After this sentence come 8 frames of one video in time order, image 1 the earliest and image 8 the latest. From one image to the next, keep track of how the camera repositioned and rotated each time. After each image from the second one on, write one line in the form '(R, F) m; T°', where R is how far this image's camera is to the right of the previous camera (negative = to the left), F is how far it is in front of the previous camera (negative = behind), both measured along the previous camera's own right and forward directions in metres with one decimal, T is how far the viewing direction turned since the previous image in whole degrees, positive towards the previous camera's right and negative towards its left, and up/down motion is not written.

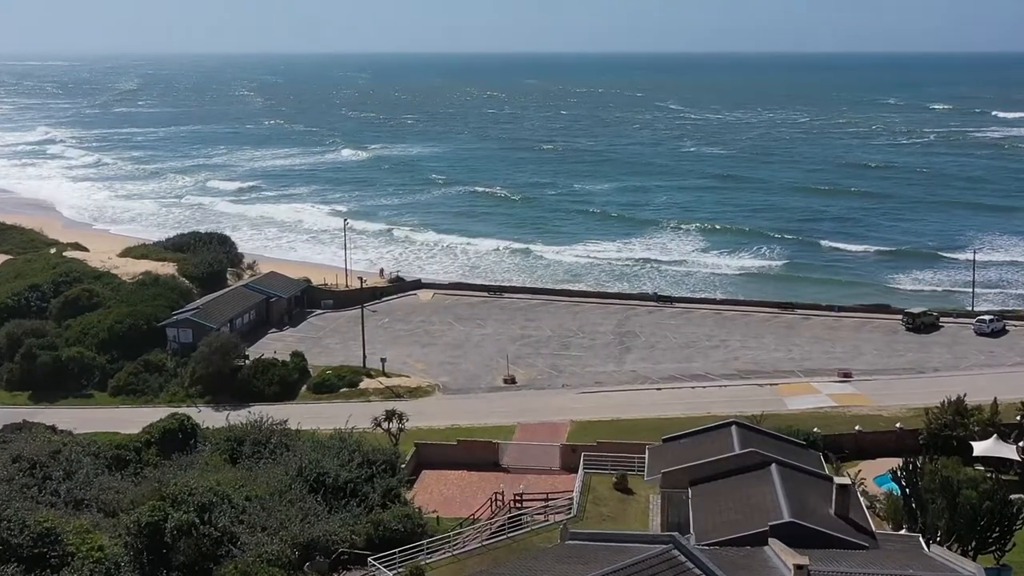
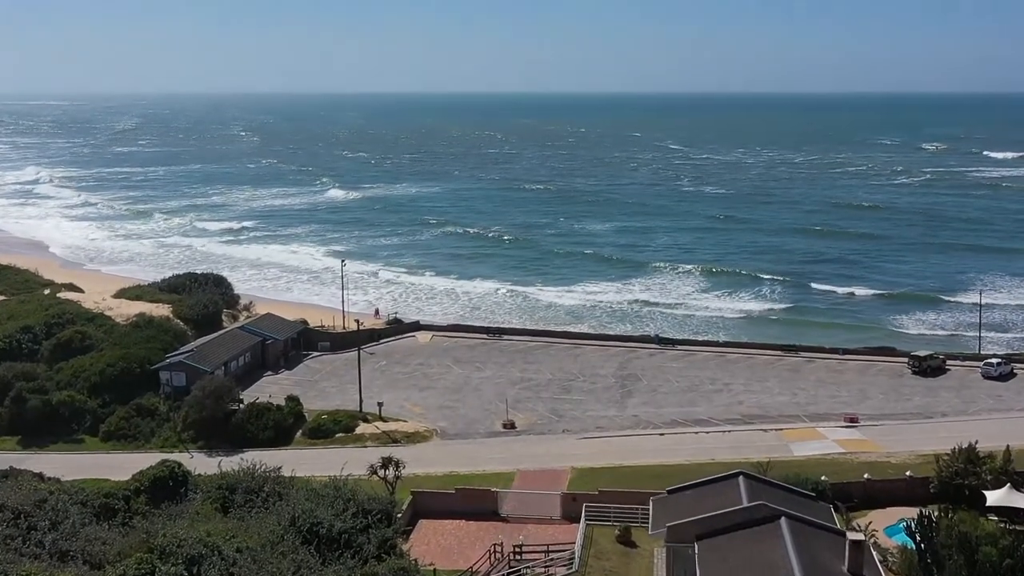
(0.0, +0.4) m; 0°
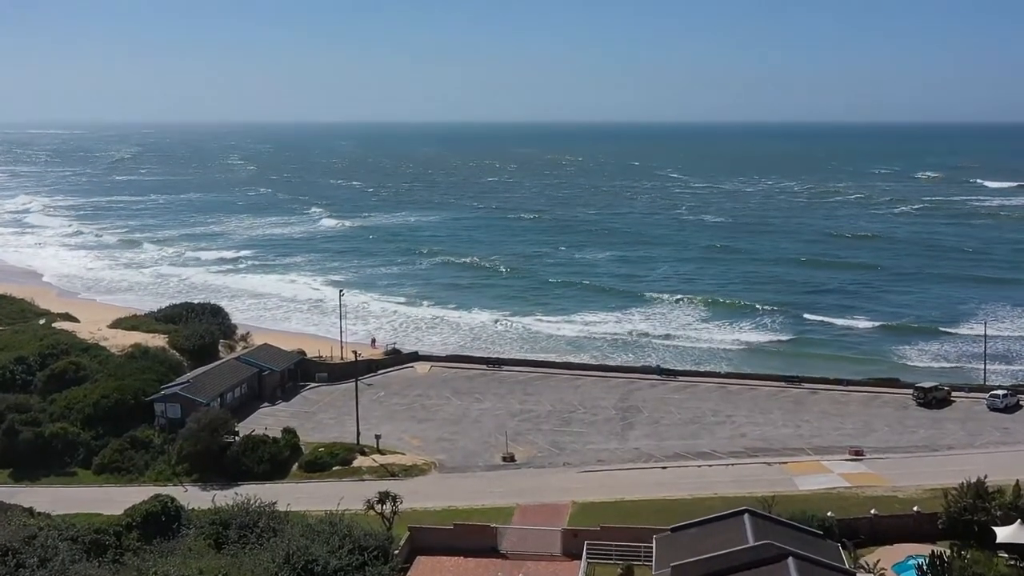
(0.0, +0.3) m; 0°
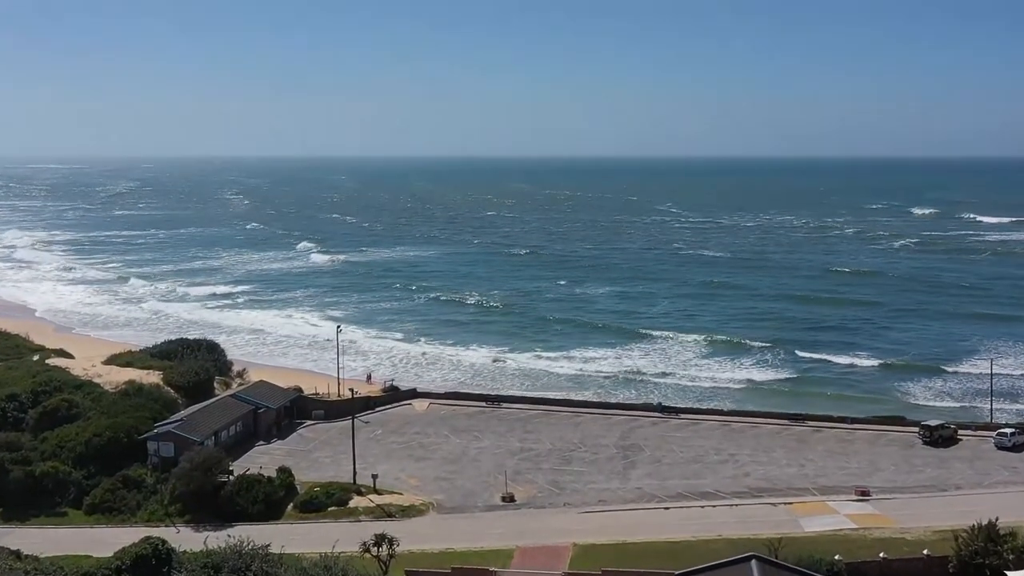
(0.0, +0.3) m; 0°
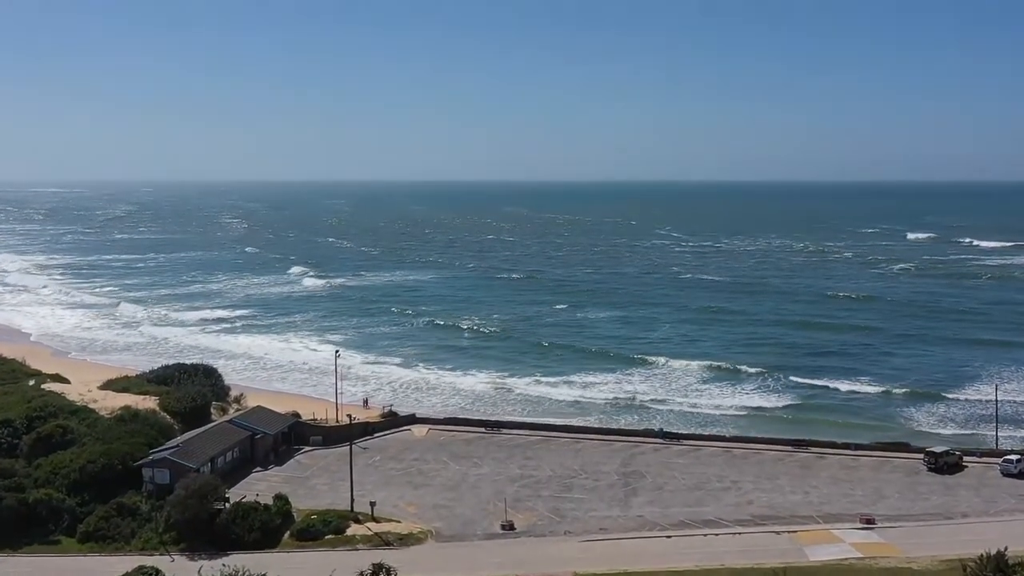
(0.0, +0.2) m; 0°
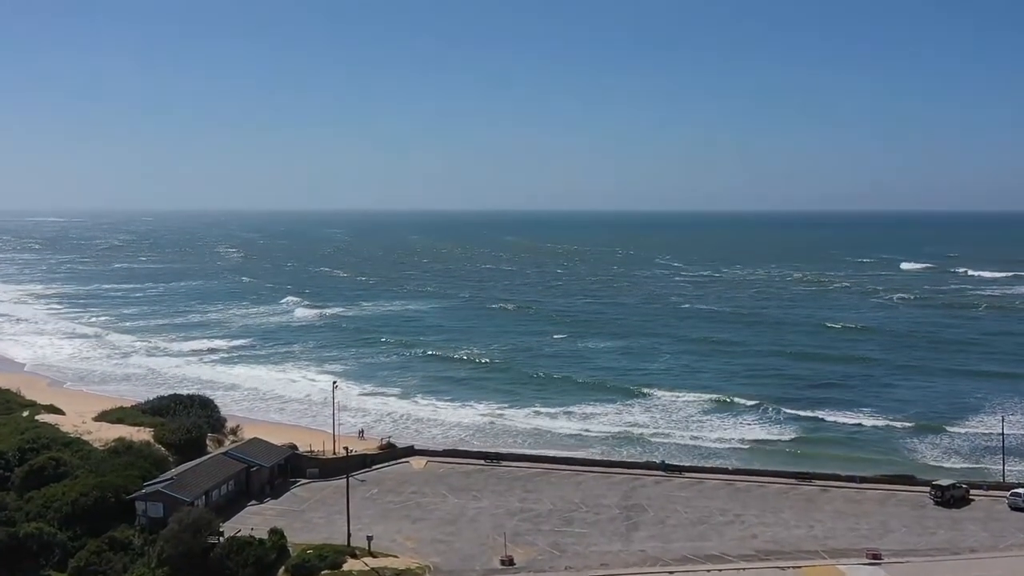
(0.0, +0.2) m; 0°
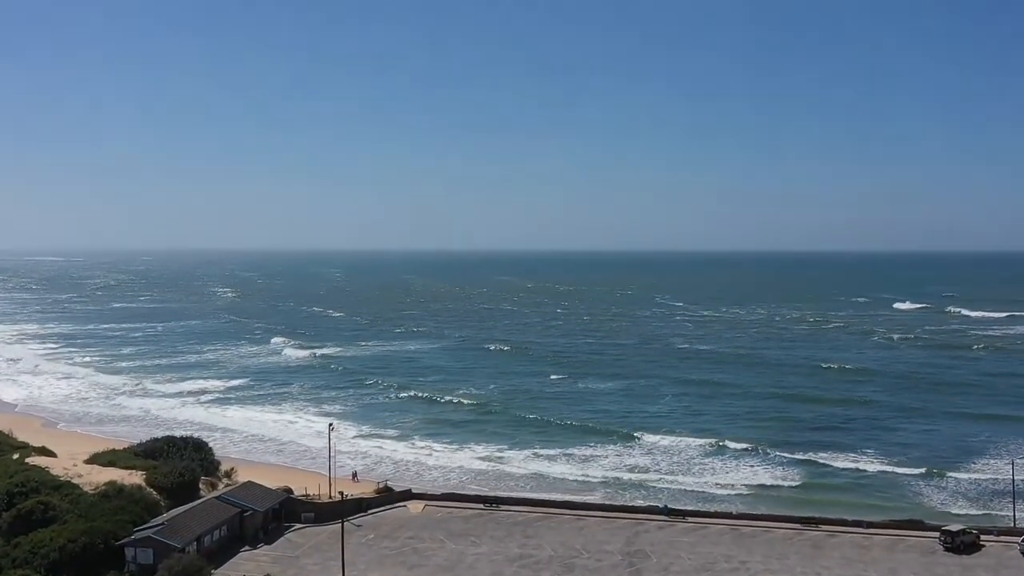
(0.0, +0.3) m; 0°
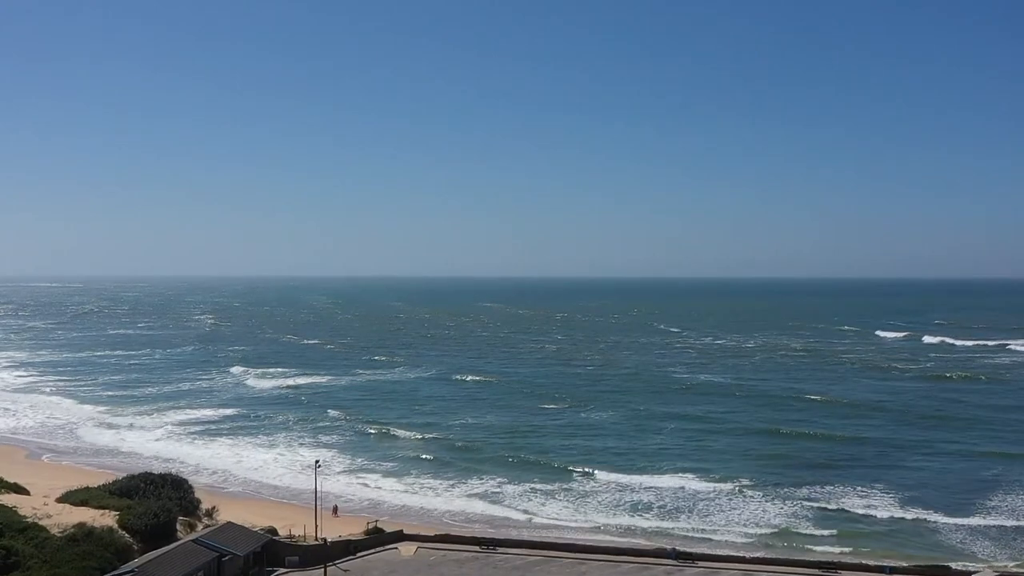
(+0.1, +1.5) m; 0°
